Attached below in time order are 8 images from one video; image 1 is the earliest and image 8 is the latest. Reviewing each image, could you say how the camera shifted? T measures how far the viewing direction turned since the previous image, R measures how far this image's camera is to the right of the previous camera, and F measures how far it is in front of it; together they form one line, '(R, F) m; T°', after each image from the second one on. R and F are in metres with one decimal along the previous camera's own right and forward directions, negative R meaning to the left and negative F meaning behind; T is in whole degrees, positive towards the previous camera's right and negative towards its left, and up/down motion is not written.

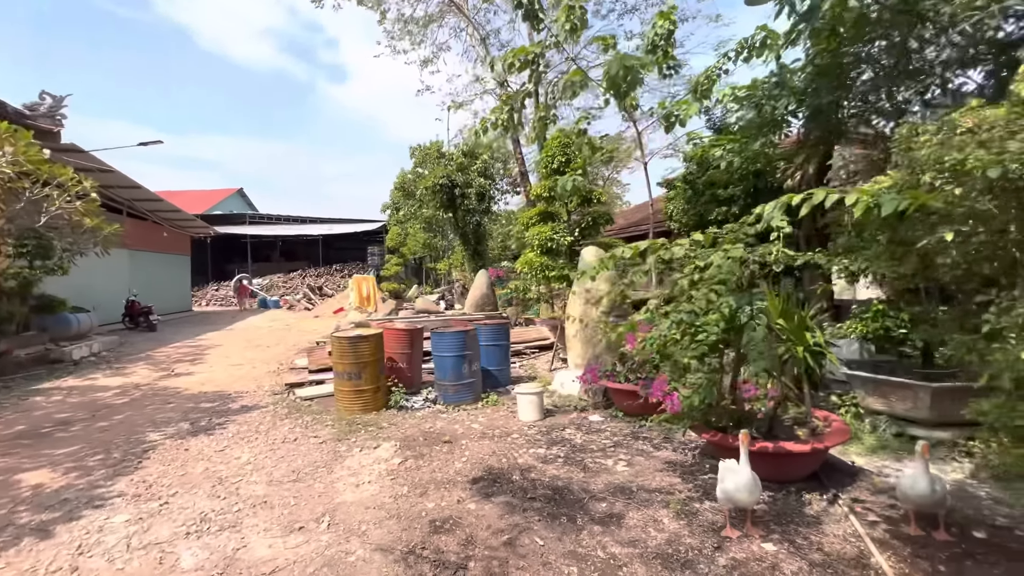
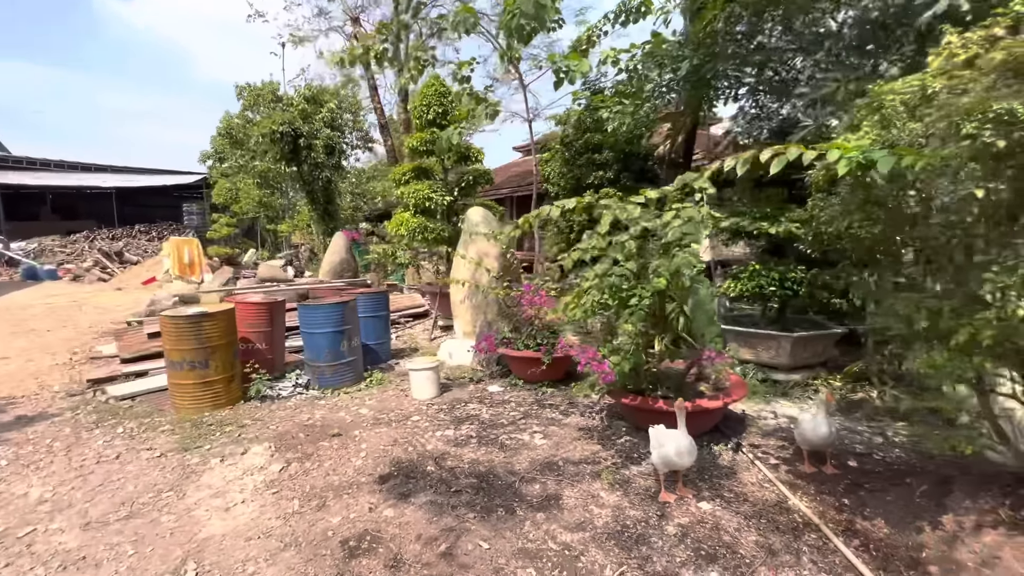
(-0.4, +0.6) m; +18°
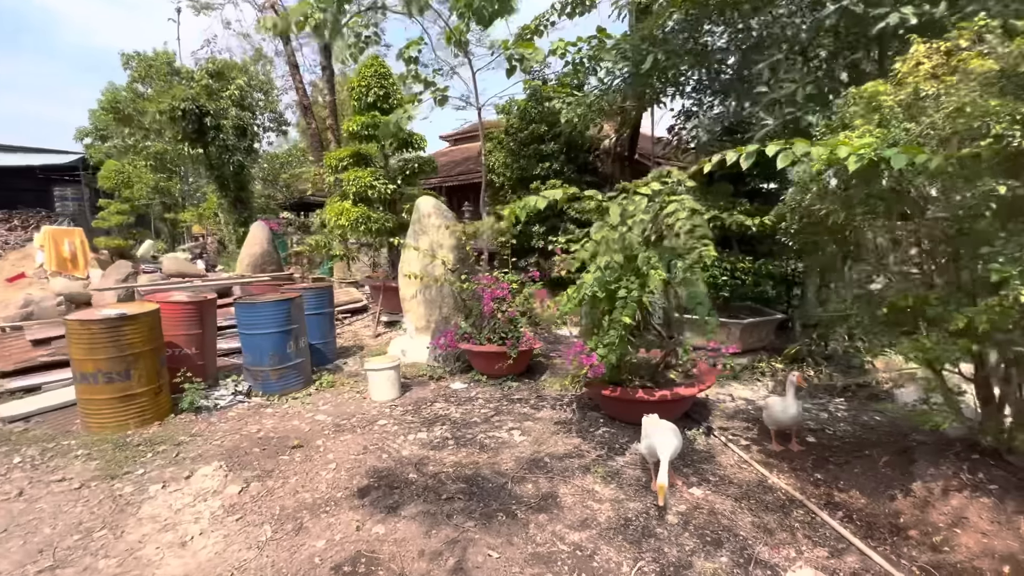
(-0.4, +0.2) m; +9°
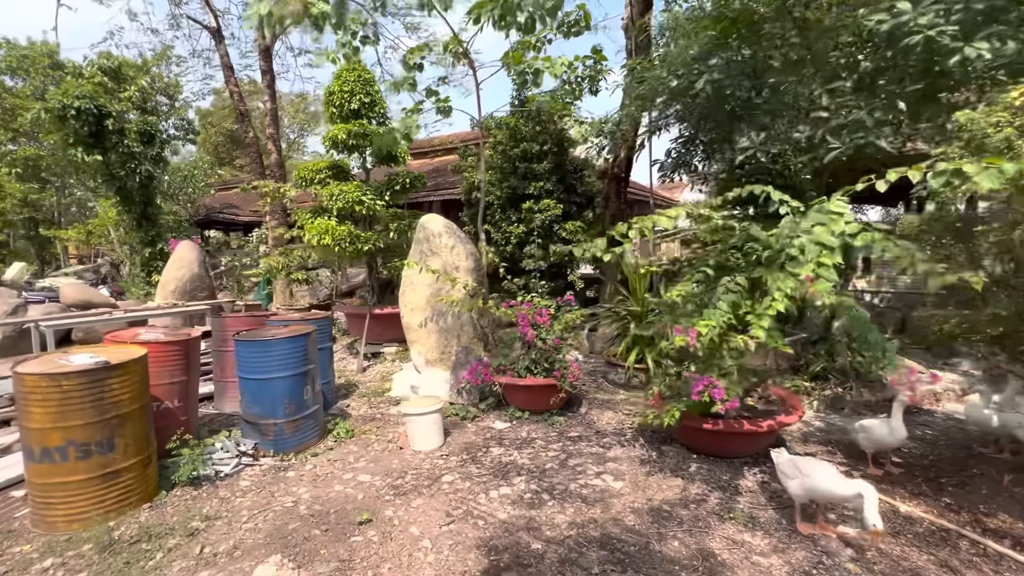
(-1.3, +0.6) m; +11°
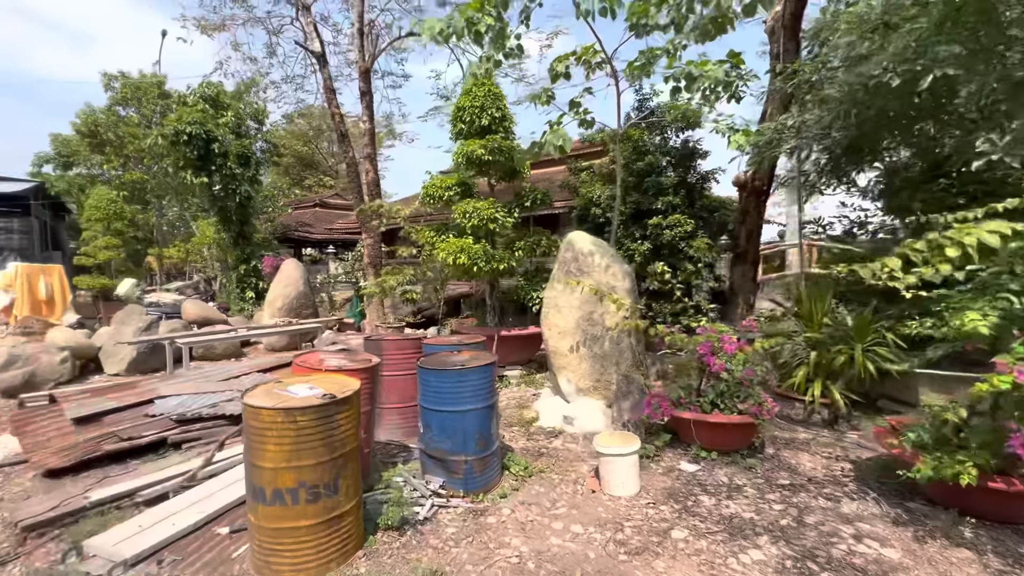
(-1.3, +0.3) m; -5°
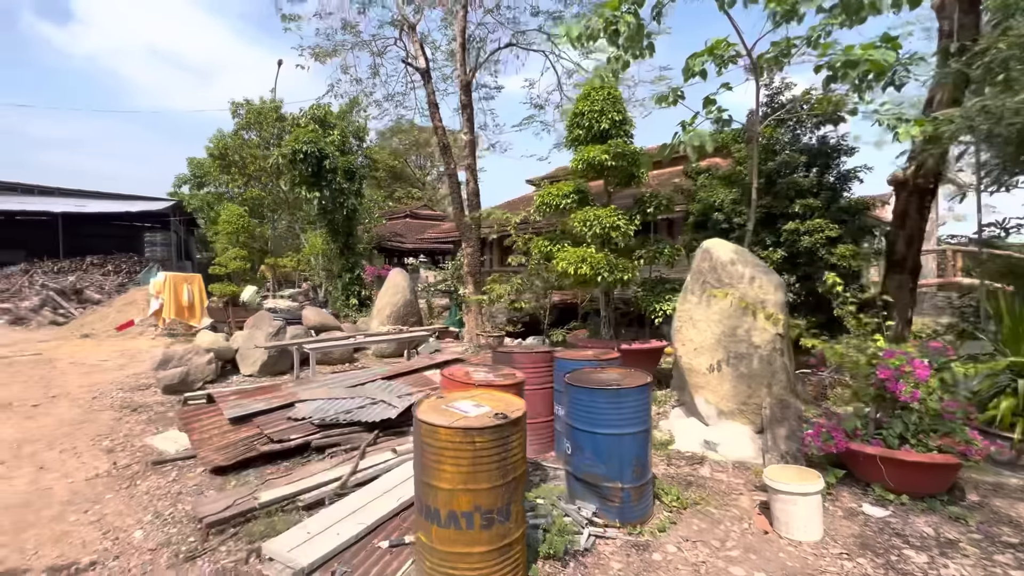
(-0.6, +0.2) m; -9°
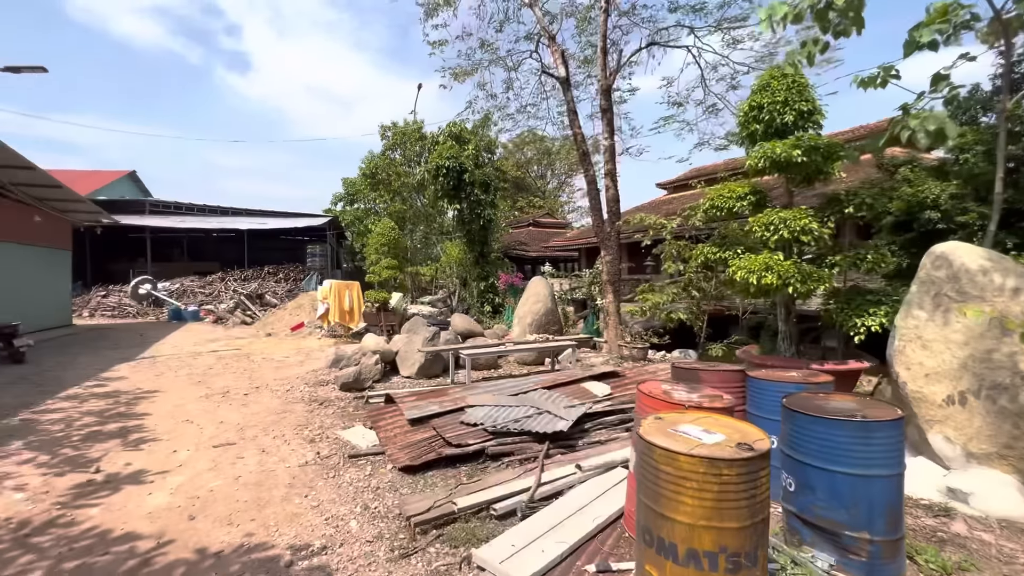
(-0.6, +0.1) m; -14°
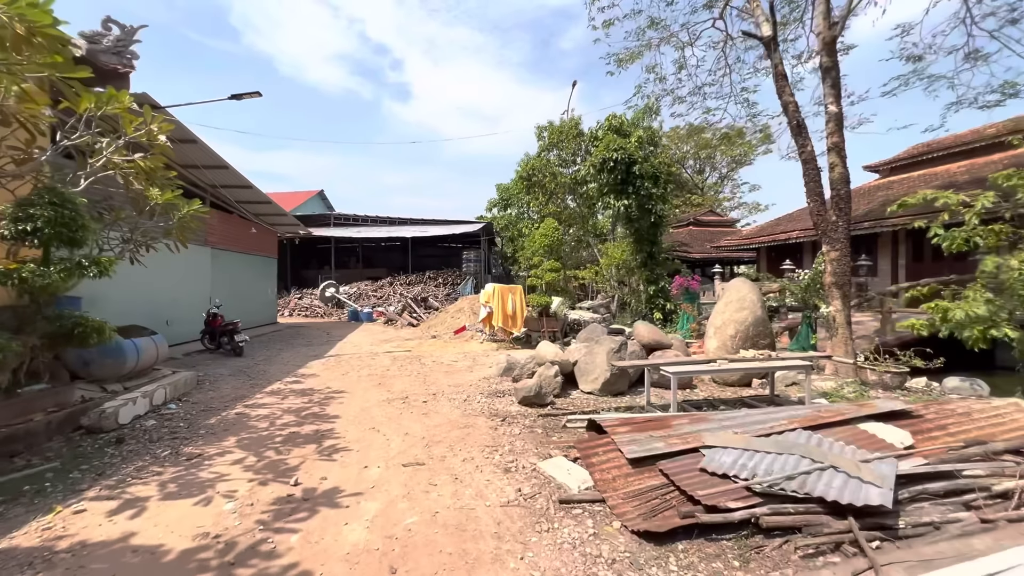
(-1.0, +1.0) m; -17°
